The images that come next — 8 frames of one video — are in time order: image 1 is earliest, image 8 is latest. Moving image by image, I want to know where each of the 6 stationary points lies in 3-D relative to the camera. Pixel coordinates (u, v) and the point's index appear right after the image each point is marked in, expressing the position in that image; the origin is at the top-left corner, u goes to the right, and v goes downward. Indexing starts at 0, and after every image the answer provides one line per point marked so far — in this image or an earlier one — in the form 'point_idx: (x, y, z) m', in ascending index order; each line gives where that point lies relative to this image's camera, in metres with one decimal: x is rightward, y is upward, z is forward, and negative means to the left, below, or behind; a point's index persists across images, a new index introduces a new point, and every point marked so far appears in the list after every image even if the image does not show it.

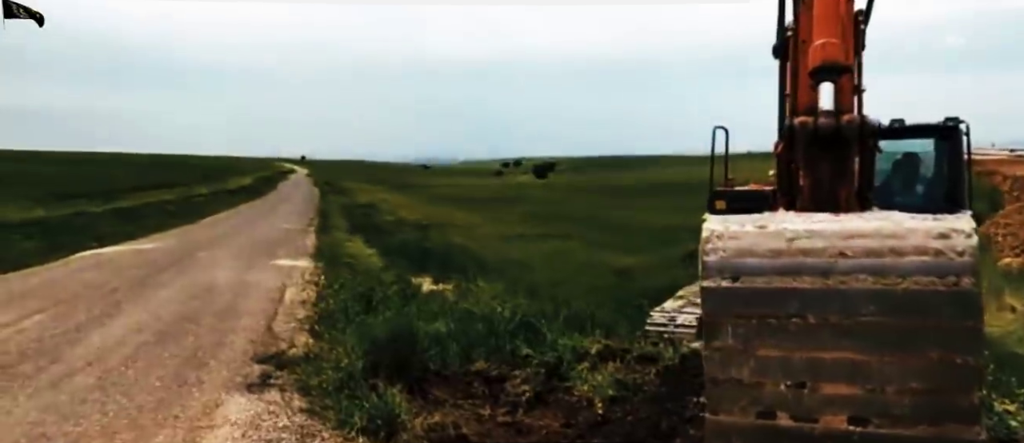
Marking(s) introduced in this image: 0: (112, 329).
0: (-3.9, -1.1, +8.8) m
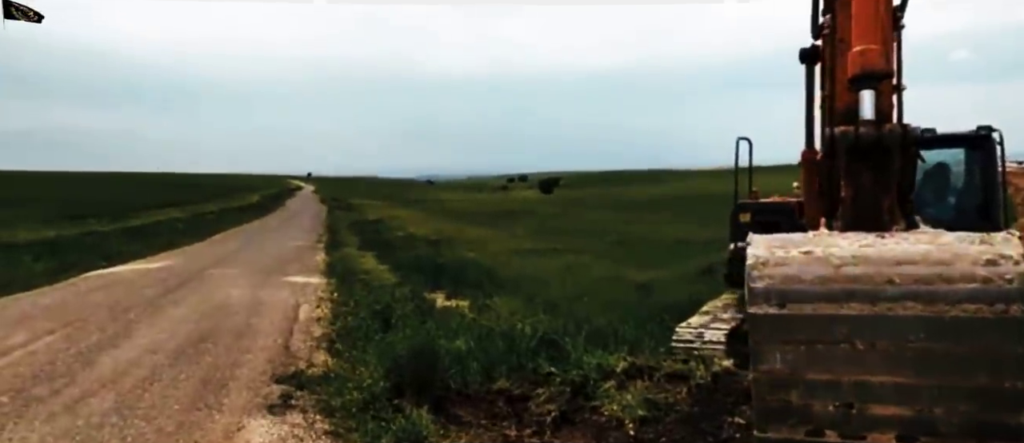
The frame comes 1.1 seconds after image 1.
0: (-3.7, -1.2, +8.6) m
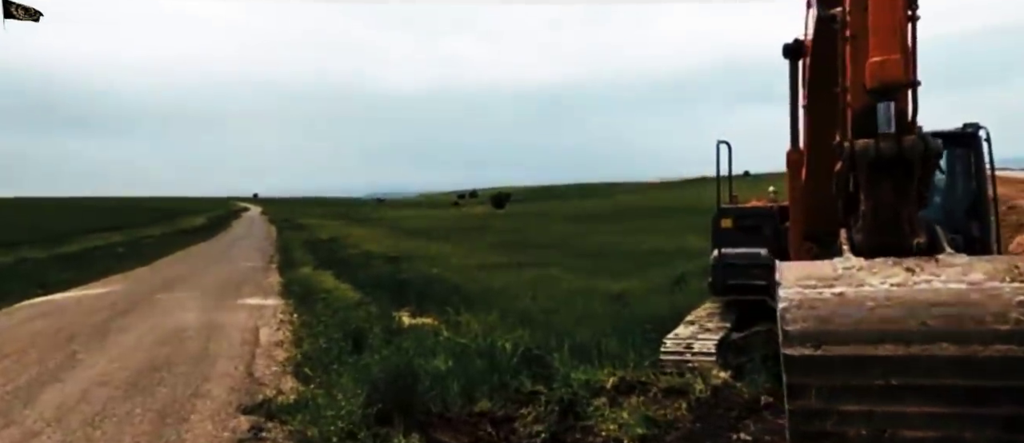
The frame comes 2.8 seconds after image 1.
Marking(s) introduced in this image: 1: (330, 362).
0: (-3.8, -1.4, +7.9) m
1: (-1.6, -1.3, +8.1) m
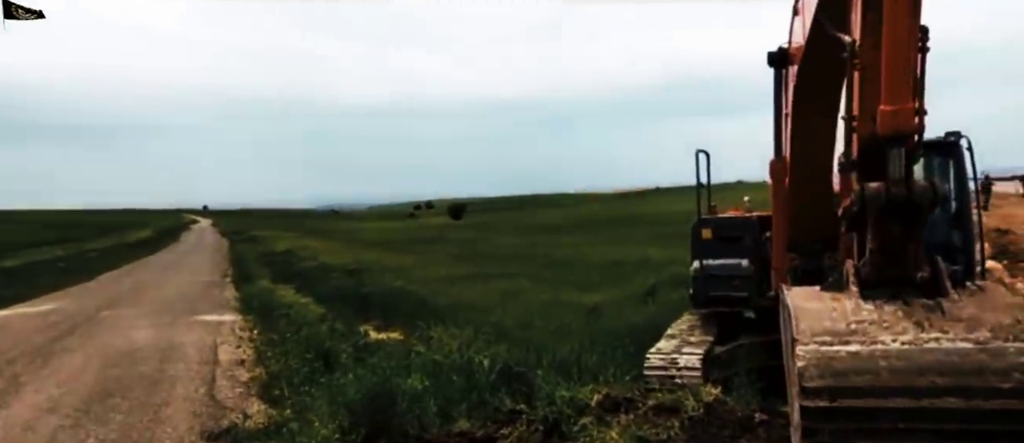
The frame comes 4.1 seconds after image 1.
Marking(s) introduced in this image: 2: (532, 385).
0: (-4.0, -1.5, +7.3) m
1: (-1.8, -1.4, +7.6) m
2: (+0.2, -1.4, +7.5) m
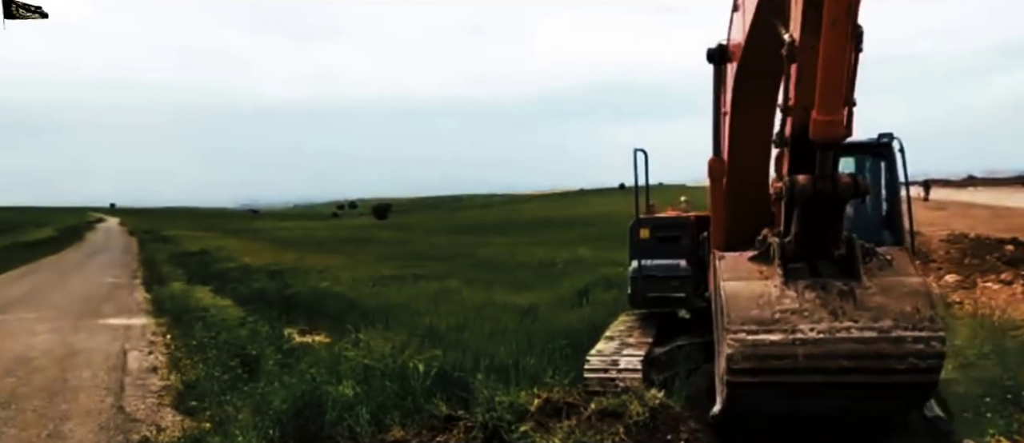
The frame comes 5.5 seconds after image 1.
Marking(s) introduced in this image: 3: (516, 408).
0: (-4.5, -1.5, +6.6) m
1: (-2.3, -1.3, +7.1) m
2: (-0.3, -1.3, +7.2) m
3: (0.0, -1.4, +6.8) m
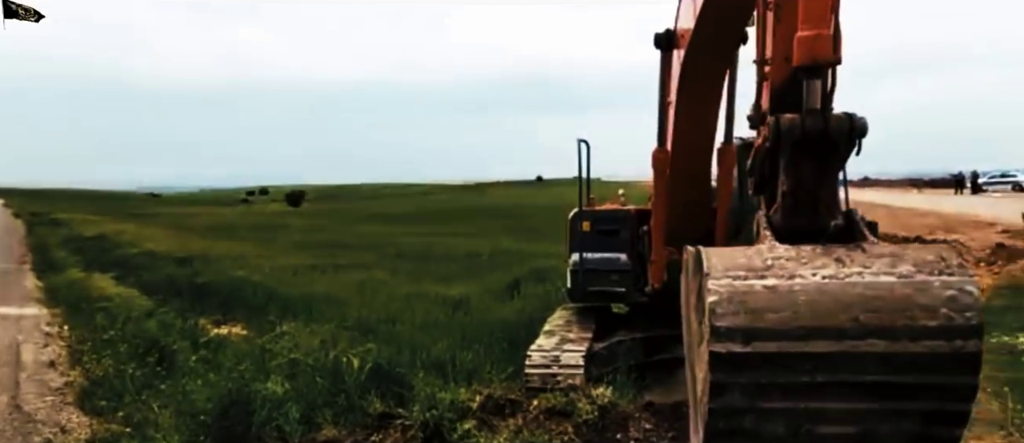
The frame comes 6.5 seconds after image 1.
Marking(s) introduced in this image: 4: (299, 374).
0: (-4.9, -1.3, +5.7) m
1: (-2.8, -1.2, +6.5) m
2: (-0.8, -1.2, +6.8) m
3: (-0.4, -1.3, +6.4) m
4: (-1.6, -1.2, +6.9) m
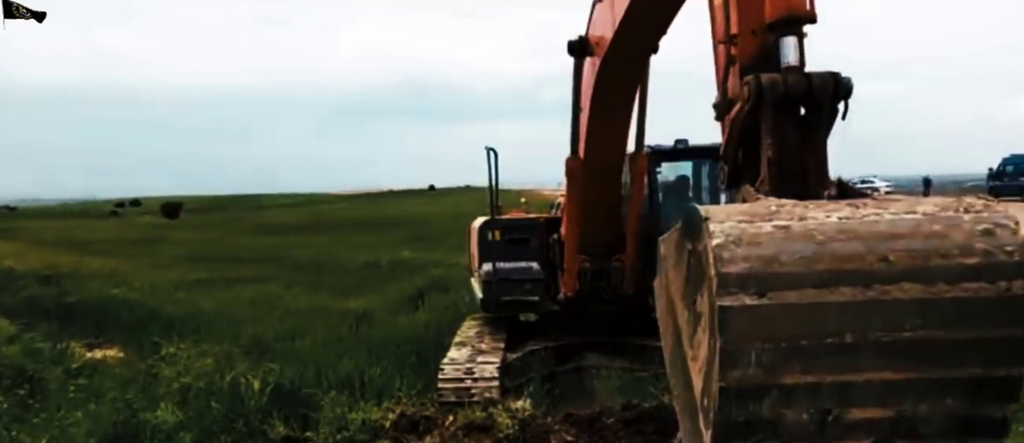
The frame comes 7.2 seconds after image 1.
0: (-5.3, -1.4, +4.7) m
1: (-3.3, -1.3, +5.8) m
2: (-1.4, -1.3, +6.3) m
3: (-0.9, -1.4, +5.9) m
4: (-2.2, -1.2, +6.2) m
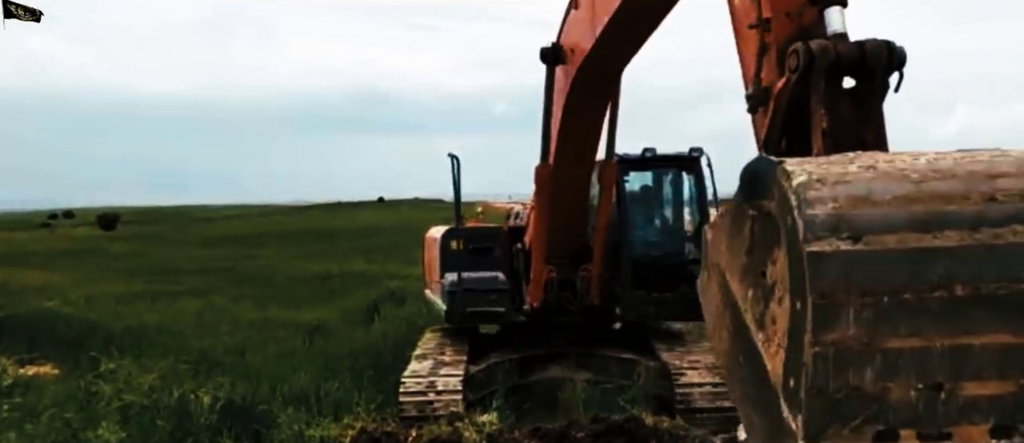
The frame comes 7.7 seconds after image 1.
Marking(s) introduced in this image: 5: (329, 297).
0: (-5.4, -1.4, +4.1) m
1: (-3.5, -1.3, +5.3) m
2: (-1.6, -1.3, +5.9) m
3: (-1.1, -1.4, +5.6) m
4: (-2.4, -1.3, +5.8) m
5: (-2.3, -1.0, +11.4) m
